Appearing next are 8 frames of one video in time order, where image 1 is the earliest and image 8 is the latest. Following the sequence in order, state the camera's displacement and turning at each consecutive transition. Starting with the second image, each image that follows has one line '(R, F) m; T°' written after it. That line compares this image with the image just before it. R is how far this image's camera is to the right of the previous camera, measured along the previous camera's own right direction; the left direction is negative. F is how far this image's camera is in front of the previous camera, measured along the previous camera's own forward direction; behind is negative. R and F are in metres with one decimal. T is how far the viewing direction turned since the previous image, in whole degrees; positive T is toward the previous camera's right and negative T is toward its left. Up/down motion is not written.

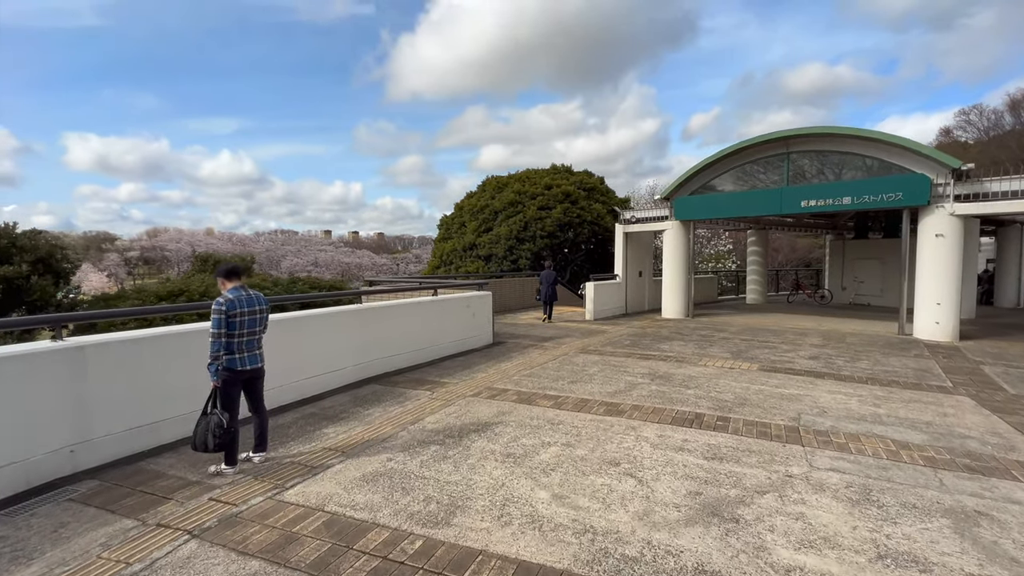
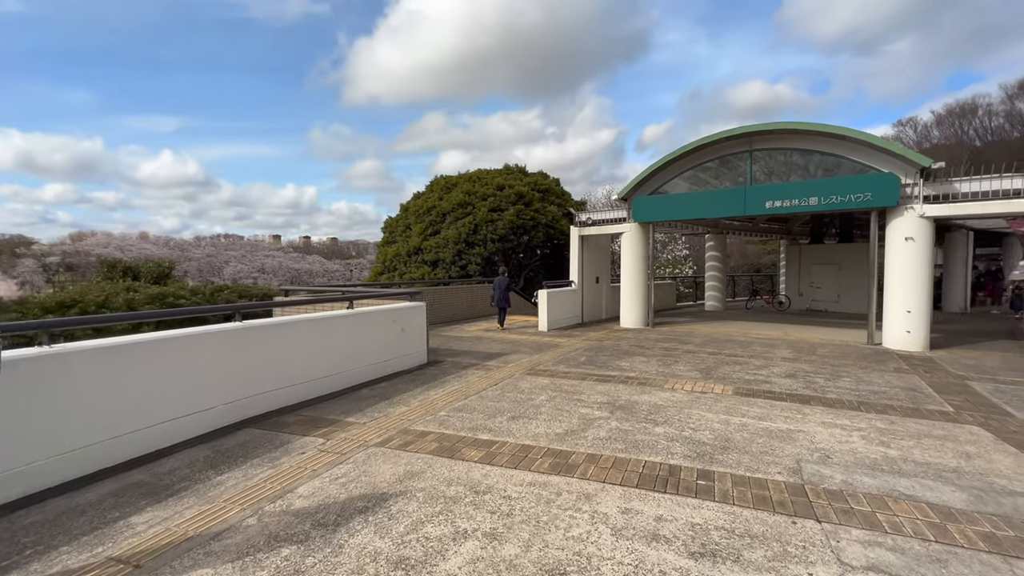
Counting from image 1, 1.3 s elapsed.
(+0.4, +1.5) m; +5°
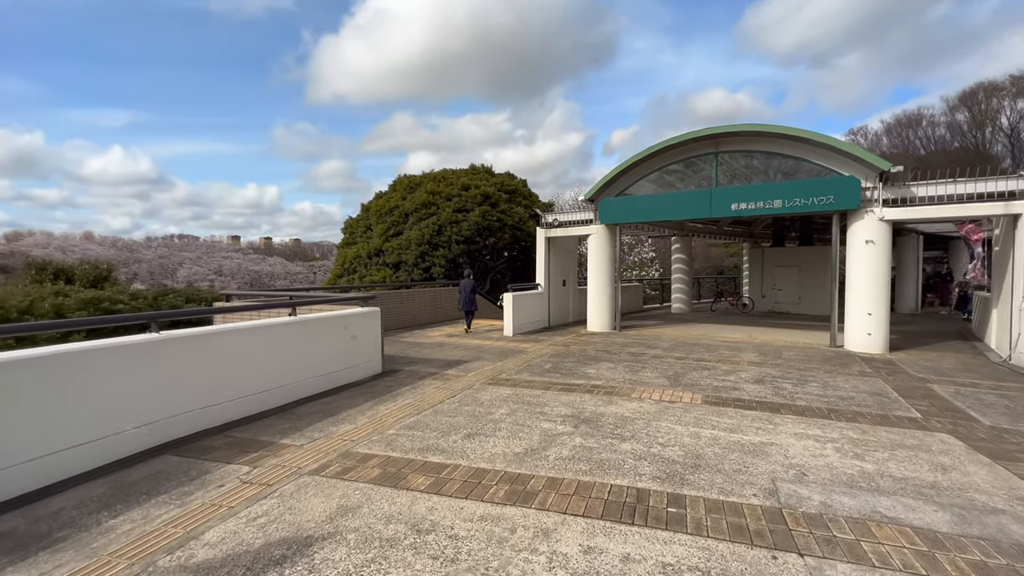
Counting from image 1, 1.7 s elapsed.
(+0.2, +0.5) m; +4°
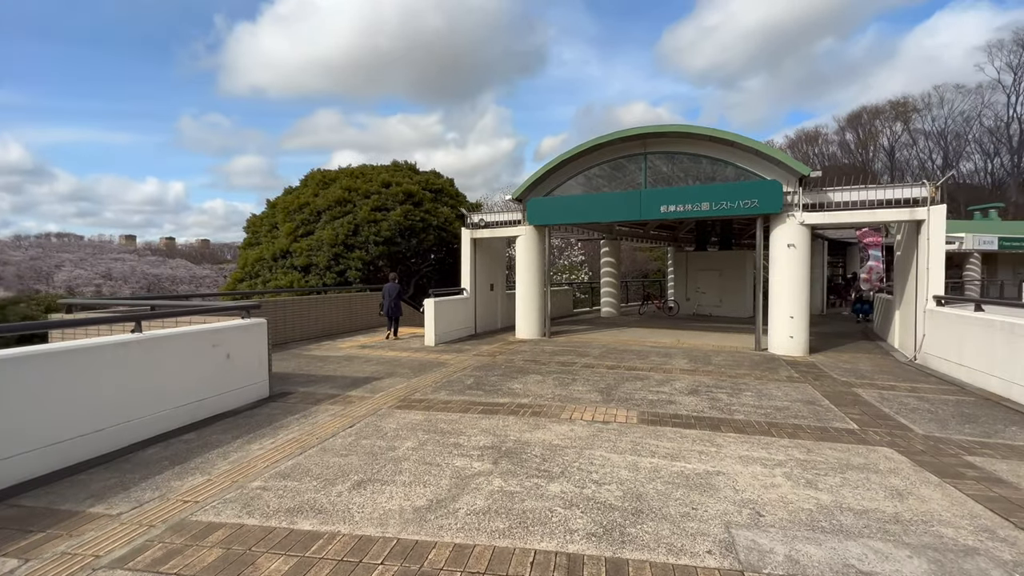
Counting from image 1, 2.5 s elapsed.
(+0.3, +0.9) m; +8°
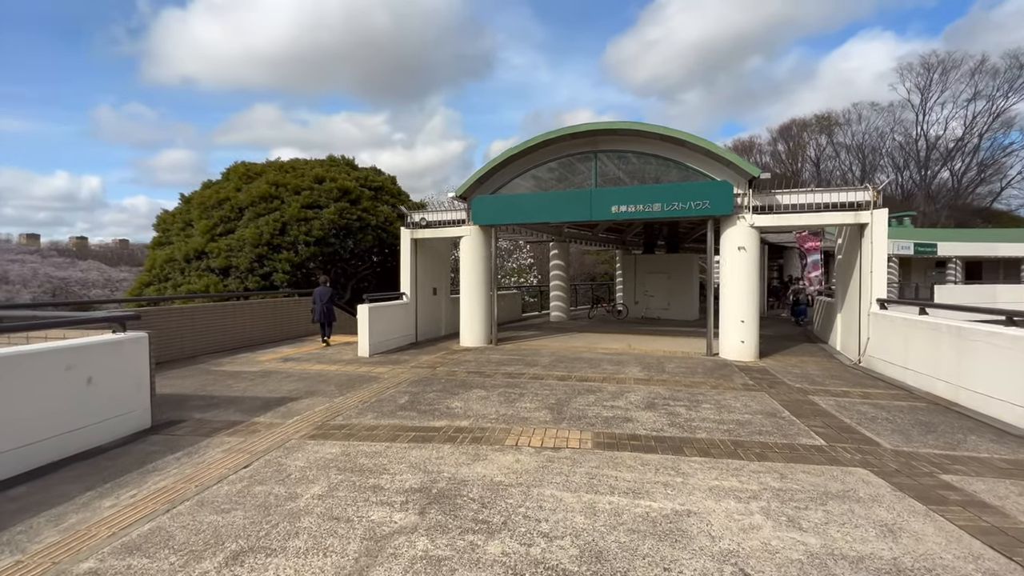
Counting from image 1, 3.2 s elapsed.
(+0.1, +0.8) m; +6°
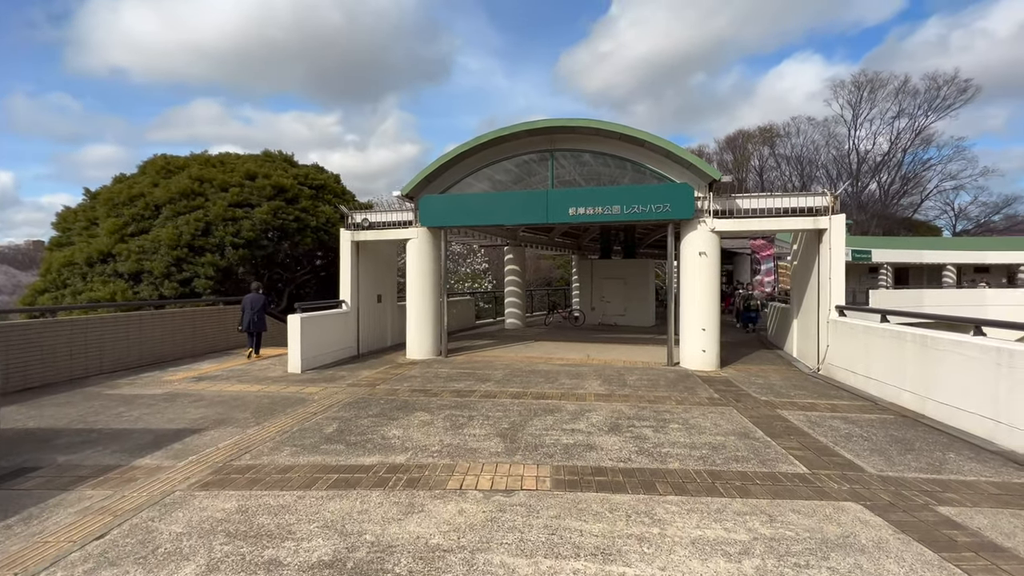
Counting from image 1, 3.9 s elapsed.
(+0.1, +0.8) m; +5°
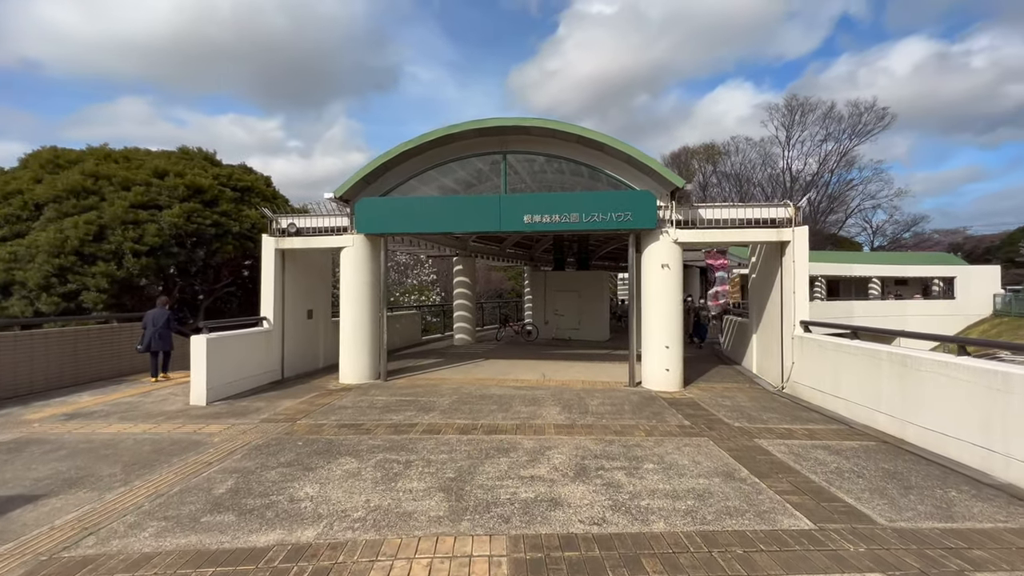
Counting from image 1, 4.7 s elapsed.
(0.0, +1.0) m; +6°
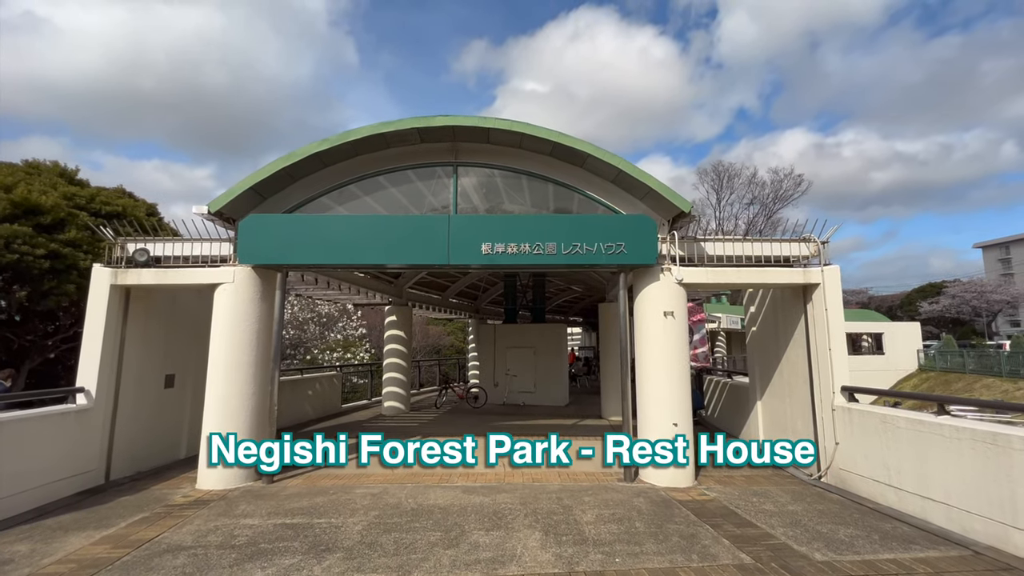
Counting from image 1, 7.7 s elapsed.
(-0.2, +2.6) m; +8°
